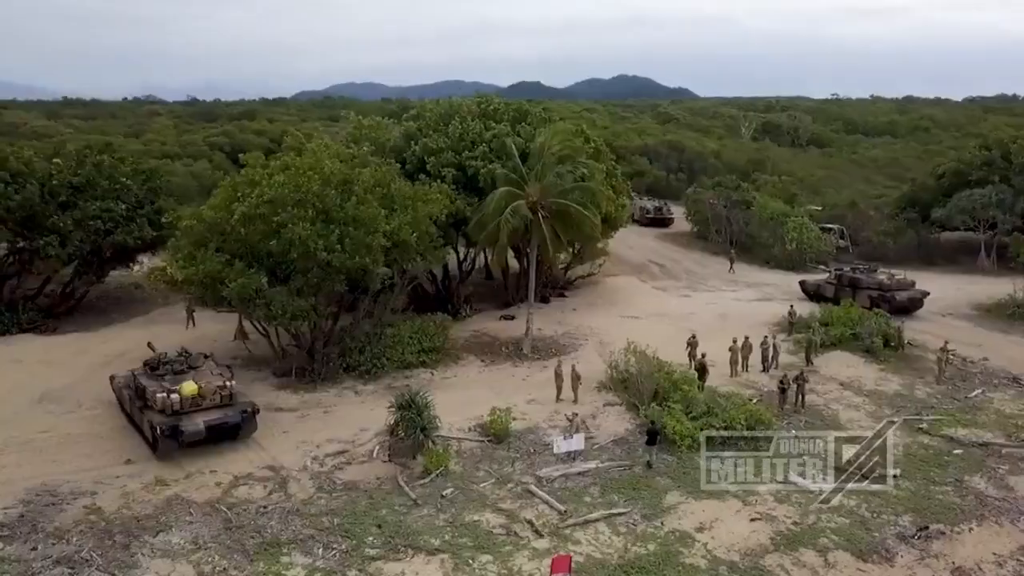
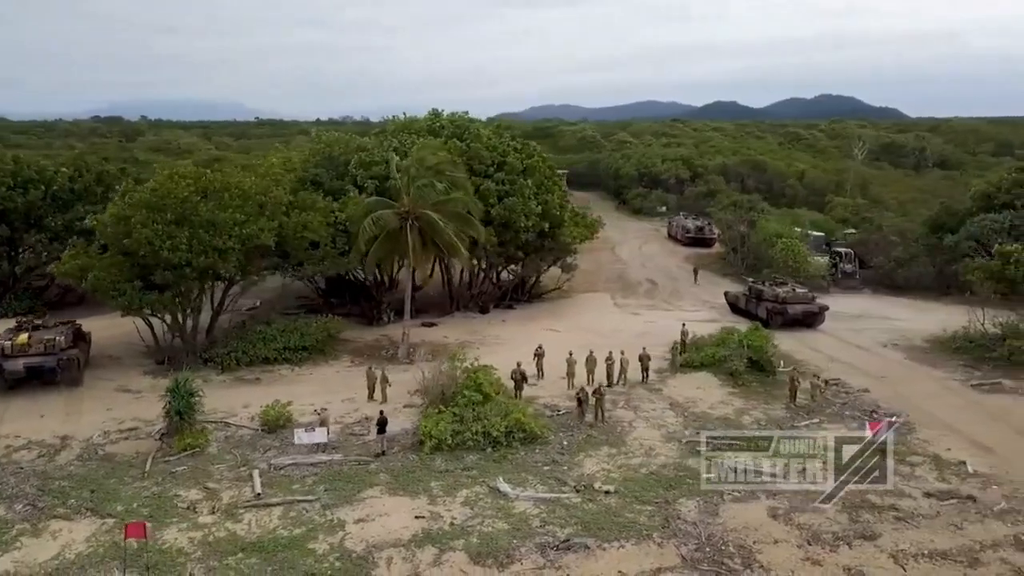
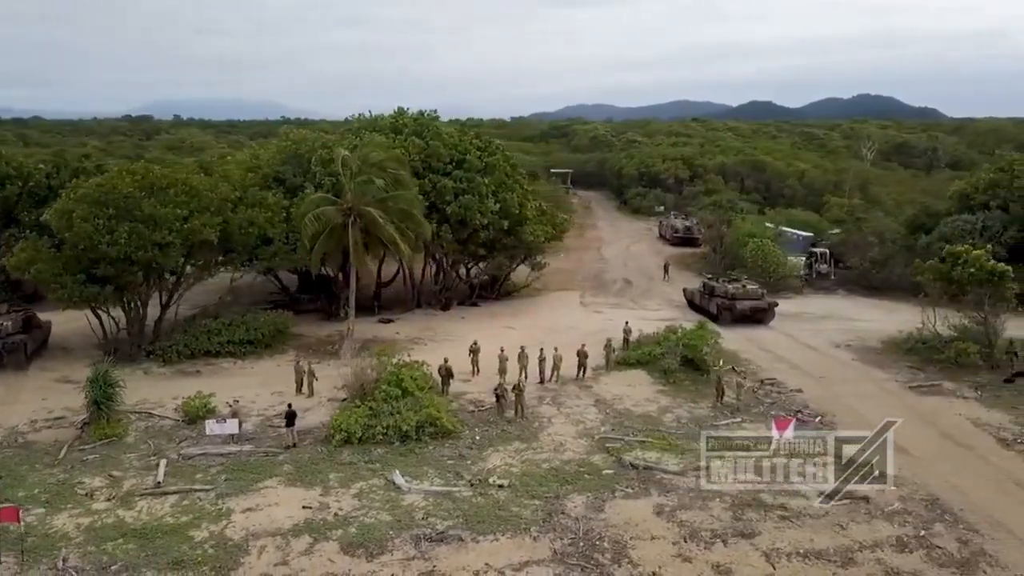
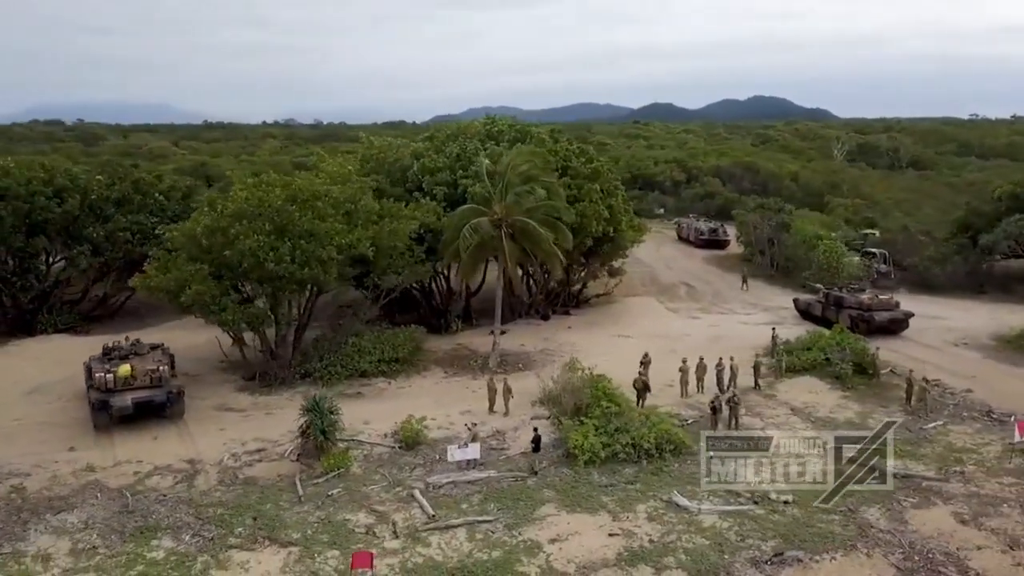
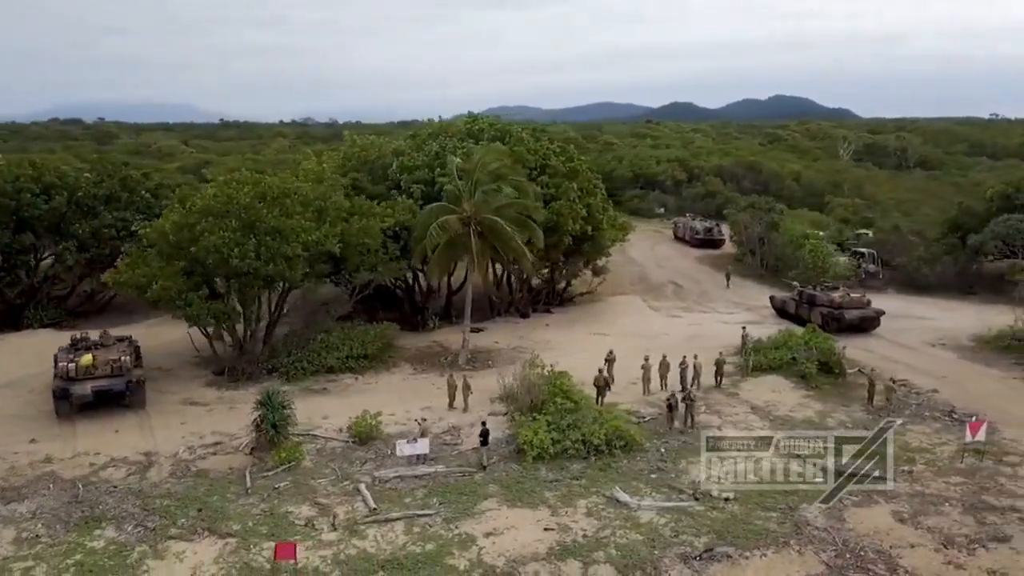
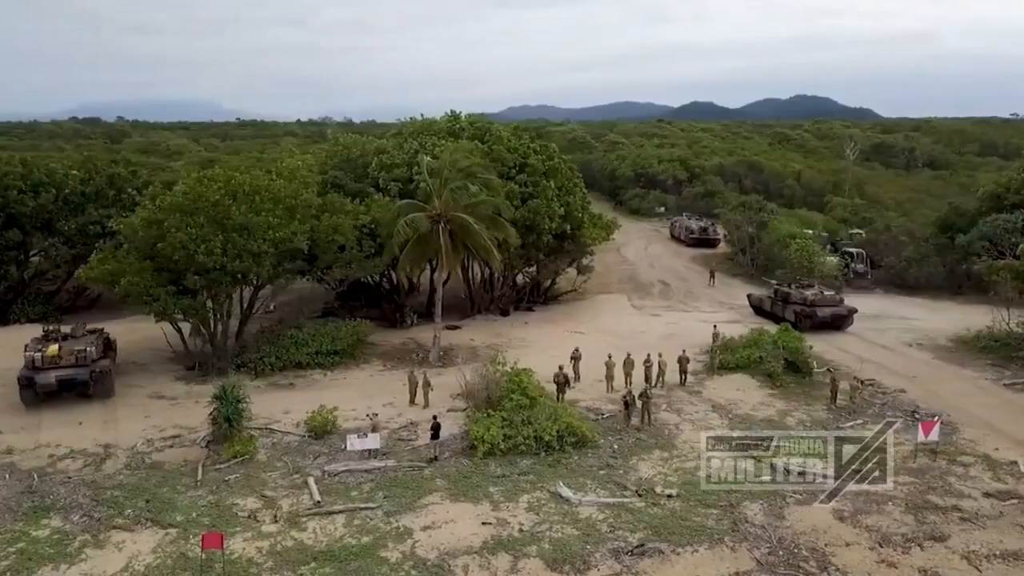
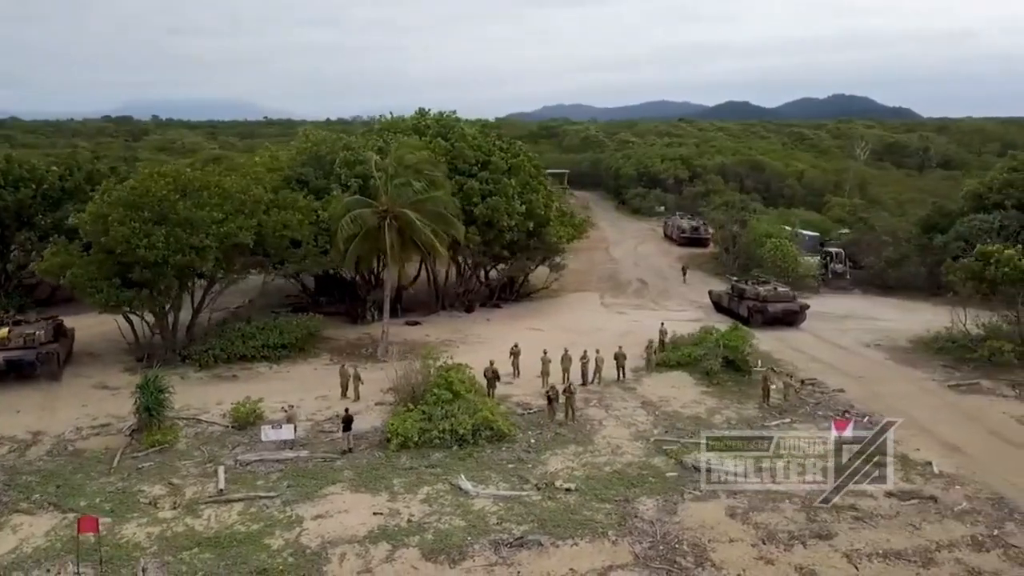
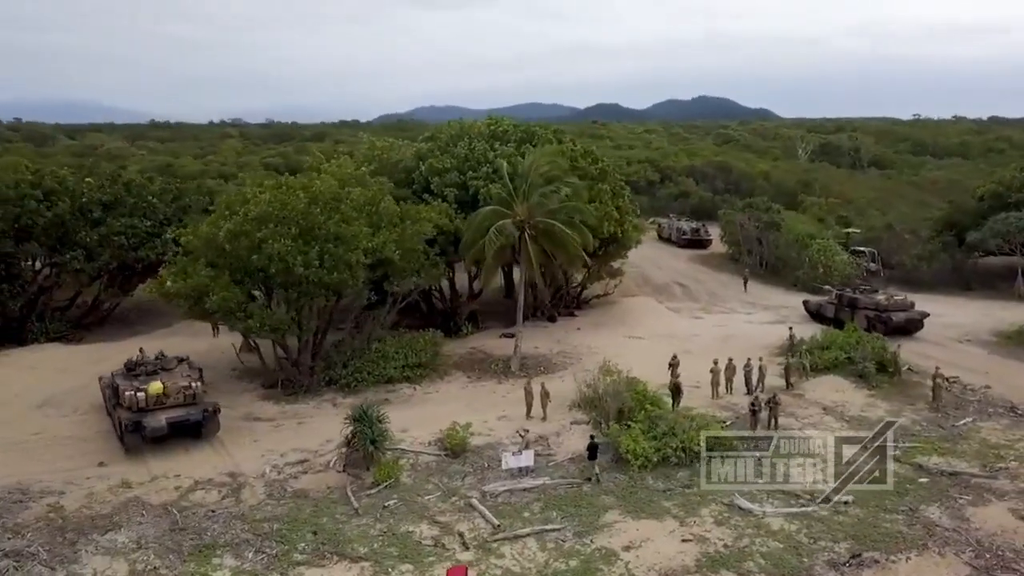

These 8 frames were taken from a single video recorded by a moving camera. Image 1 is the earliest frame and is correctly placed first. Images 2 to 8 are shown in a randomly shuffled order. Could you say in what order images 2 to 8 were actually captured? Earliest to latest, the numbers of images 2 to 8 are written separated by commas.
8, 4, 5, 6, 2, 7, 3
